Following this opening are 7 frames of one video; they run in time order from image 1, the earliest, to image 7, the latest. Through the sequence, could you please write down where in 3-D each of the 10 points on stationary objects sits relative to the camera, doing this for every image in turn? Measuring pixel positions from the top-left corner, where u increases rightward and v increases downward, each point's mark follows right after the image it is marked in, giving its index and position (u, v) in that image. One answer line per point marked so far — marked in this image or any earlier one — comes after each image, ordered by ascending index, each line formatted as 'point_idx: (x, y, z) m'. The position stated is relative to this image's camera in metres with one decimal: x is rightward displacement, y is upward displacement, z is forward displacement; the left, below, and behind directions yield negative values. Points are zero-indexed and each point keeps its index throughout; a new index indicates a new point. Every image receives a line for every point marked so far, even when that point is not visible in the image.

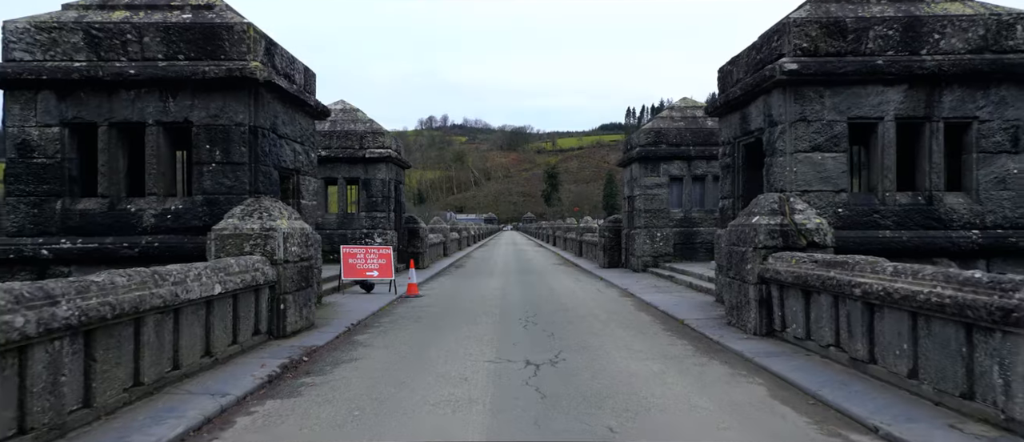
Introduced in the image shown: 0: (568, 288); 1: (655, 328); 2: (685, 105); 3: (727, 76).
0: (+1.3, -1.6, +13.9) m
1: (+2.1, -1.6, +8.6) m
2: (+5.6, +3.8, +18.7) m
3: (+3.9, +2.6, +10.3) m
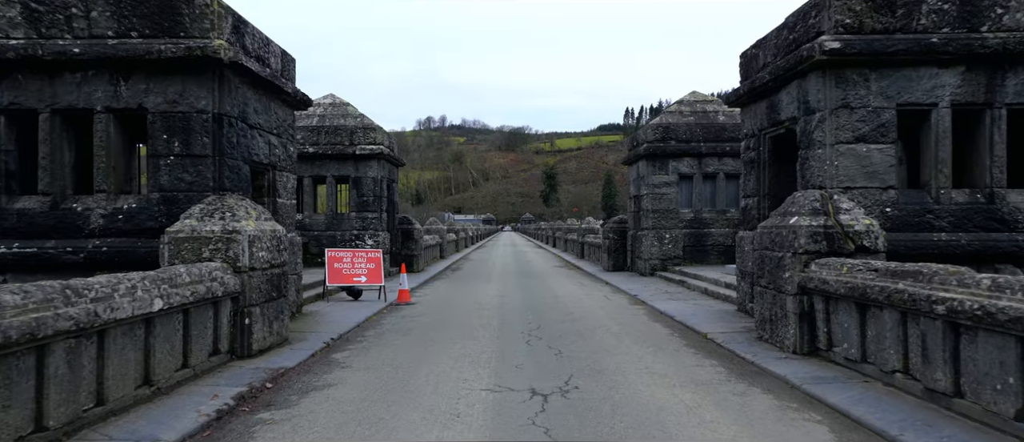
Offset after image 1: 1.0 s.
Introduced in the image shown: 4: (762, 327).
0: (+1.3, -1.6, +12.9) m
1: (+2.1, -1.6, +7.5) m
2: (+5.5, +3.7, +17.7) m
3: (+3.9, +2.6, +9.3) m
4: (+3.2, -1.4, +7.5) m
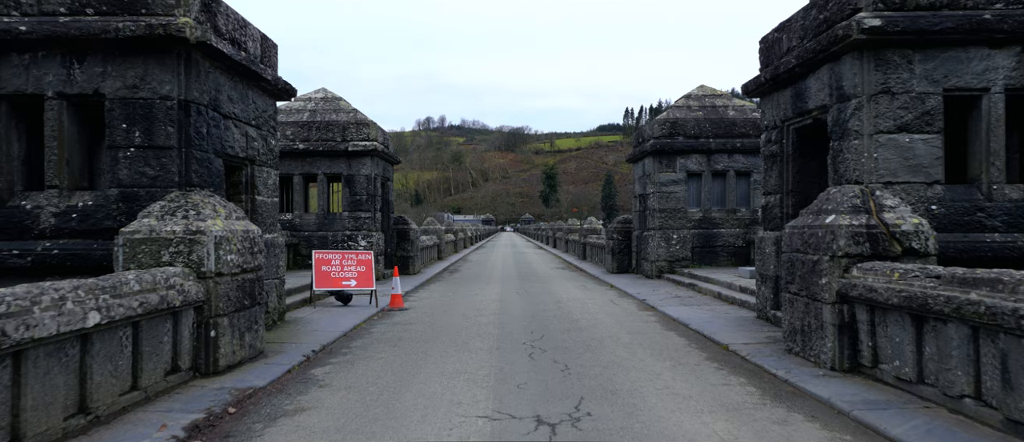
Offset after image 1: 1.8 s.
0: (+1.3, -1.6, +12.1) m
1: (+2.1, -1.6, +6.8) m
2: (+5.5, +3.7, +16.9) m
3: (+3.9, +2.6, +8.5) m
4: (+3.2, -1.4, +6.7) m
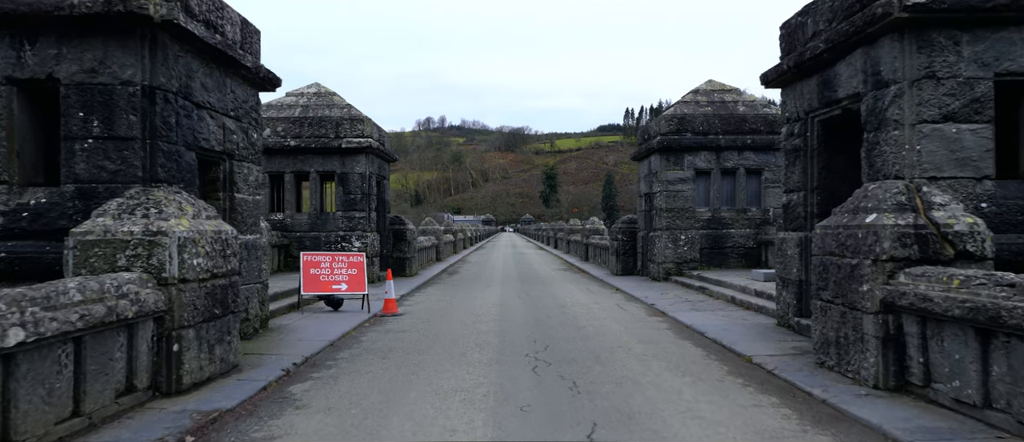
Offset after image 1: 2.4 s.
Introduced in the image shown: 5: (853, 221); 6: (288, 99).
0: (+1.4, -1.6, +11.4) m
1: (+2.1, -1.6, +6.1) m
2: (+5.6, +3.7, +16.2) m
3: (+3.9, +2.6, +7.9) m
4: (+3.3, -1.3, +6.0) m
5: (+3.3, 0.0, +5.7) m
6: (-6.3, +3.4, +16.4) m
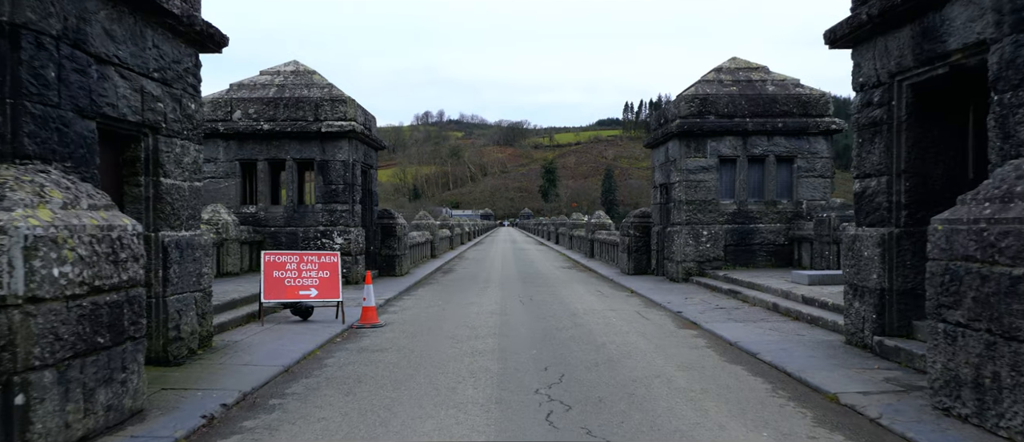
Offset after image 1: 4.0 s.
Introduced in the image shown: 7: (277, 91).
0: (+1.4, -1.5, +9.7) m
1: (+2.2, -1.5, +4.4) m
2: (+5.6, +3.9, +14.5) m
3: (+3.9, +2.7, +6.1) m
4: (+3.3, -1.3, +4.3) m
5: (+3.4, +0.1, +4.0) m
6: (-6.3, +3.6, +14.7) m
7: (-5.8, +3.2, +14.3) m
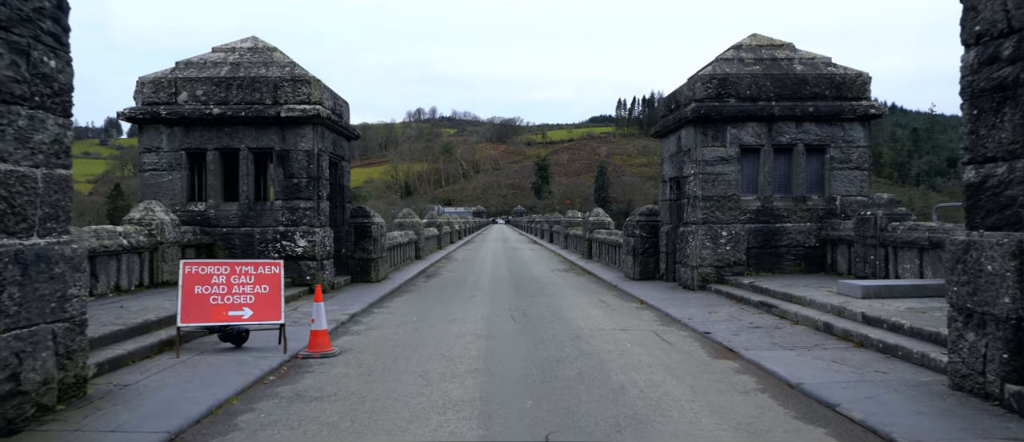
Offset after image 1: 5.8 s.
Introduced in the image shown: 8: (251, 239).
0: (+1.2, -1.5, +7.9) m
1: (+2.1, -1.6, +2.6) m
2: (+5.4, +3.9, +12.7) m
3: (+3.8, +2.7, +4.3) m
4: (+3.2, -1.3, +2.5) m
5: (+3.3, 0.0, +2.2) m
6: (-6.5, +3.6, +12.7) m
7: (-6.0, +3.2, +12.3) m
8: (-5.5, -0.4, +12.2) m
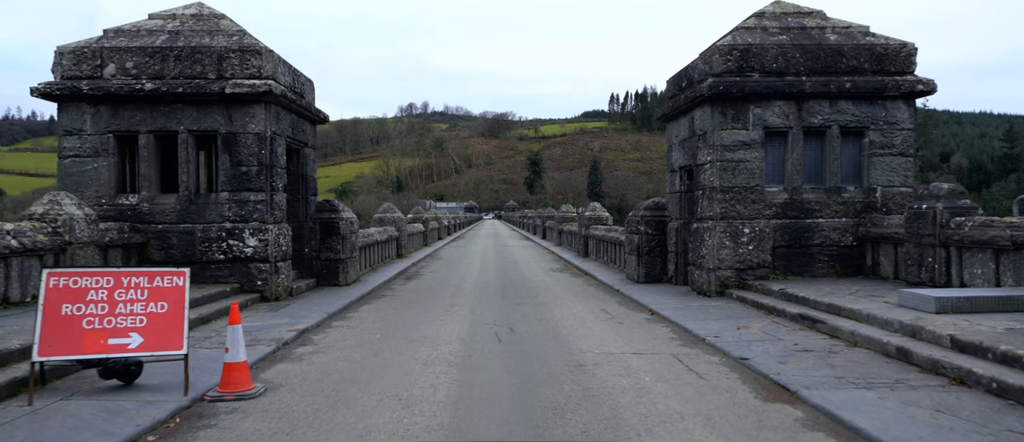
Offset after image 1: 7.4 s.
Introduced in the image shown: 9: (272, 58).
0: (+1.1, -1.5, +6.2) m
1: (+2.0, -1.5, +0.9) m
2: (+5.1, +4.0, +11.0) m
3: (+3.7, +2.7, +2.6) m
4: (+3.1, -1.3, +0.8) m
5: (+3.2, 0.0, +0.4) m
6: (-6.8, +3.7, +10.8) m
7: (-6.2, +3.3, +10.5) m
8: (-5.7, -0.3, +10.4) m
9: (-4.4, +3.0, +10.5) m
